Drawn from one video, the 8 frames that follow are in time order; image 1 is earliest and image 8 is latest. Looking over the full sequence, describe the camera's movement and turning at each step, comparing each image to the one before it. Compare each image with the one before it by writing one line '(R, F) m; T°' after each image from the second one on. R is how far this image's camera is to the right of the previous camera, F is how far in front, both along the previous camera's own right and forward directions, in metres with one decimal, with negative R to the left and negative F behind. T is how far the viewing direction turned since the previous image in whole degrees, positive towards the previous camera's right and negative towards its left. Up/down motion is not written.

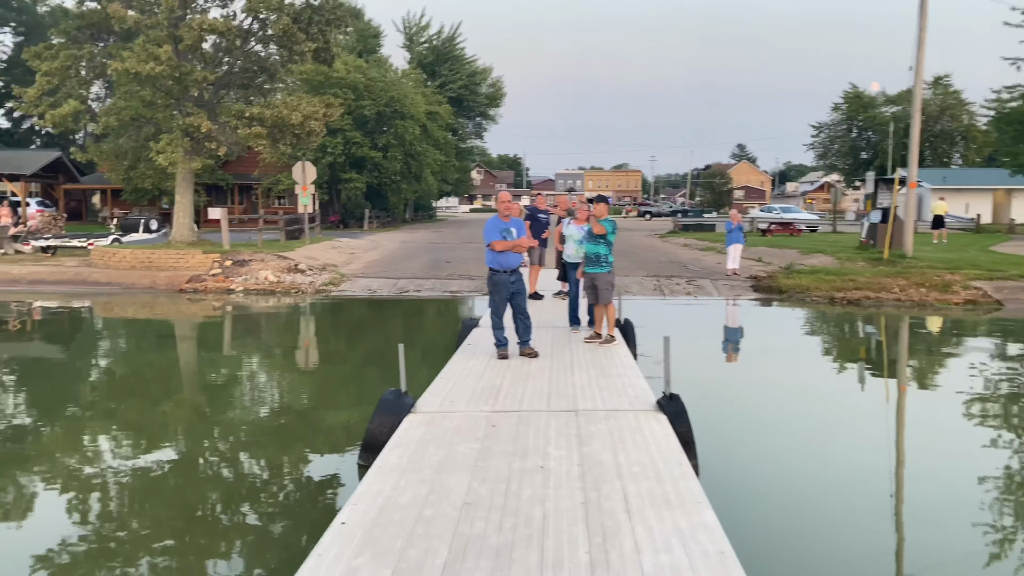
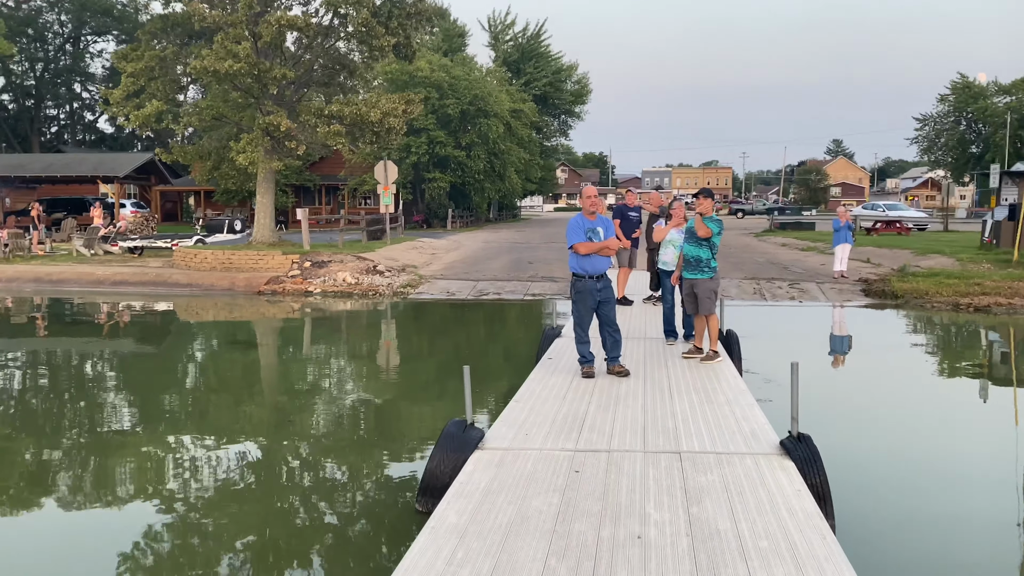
(0.0, +0.8) m; -6°
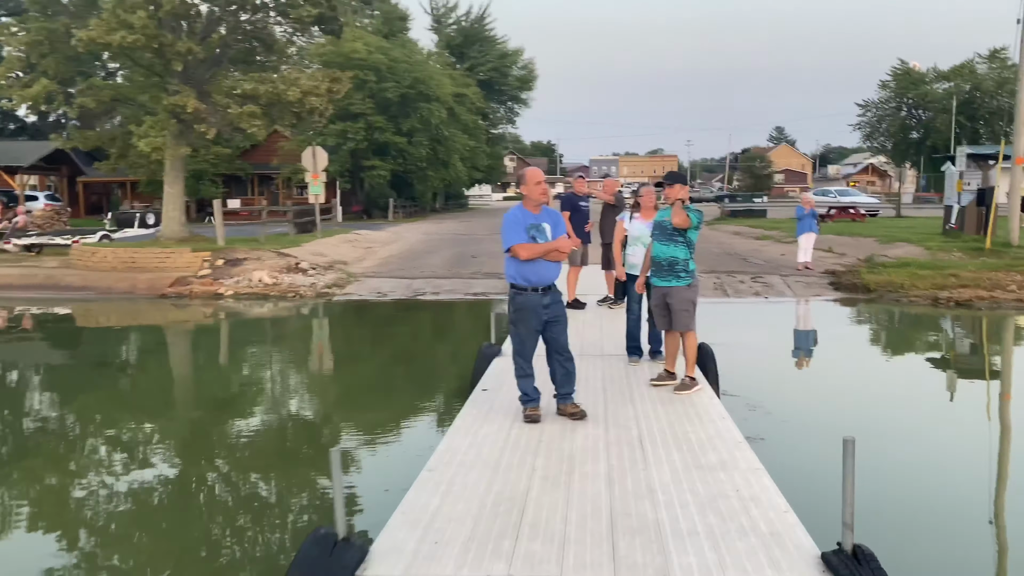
(+0.2, +1.4) m; +3°
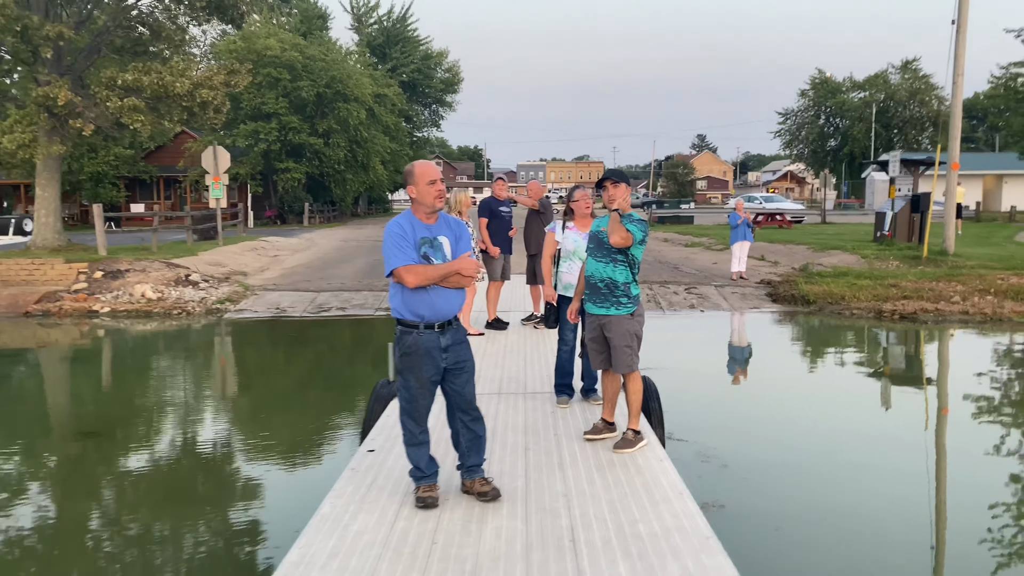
(+0.2, +1.1) m; +5°
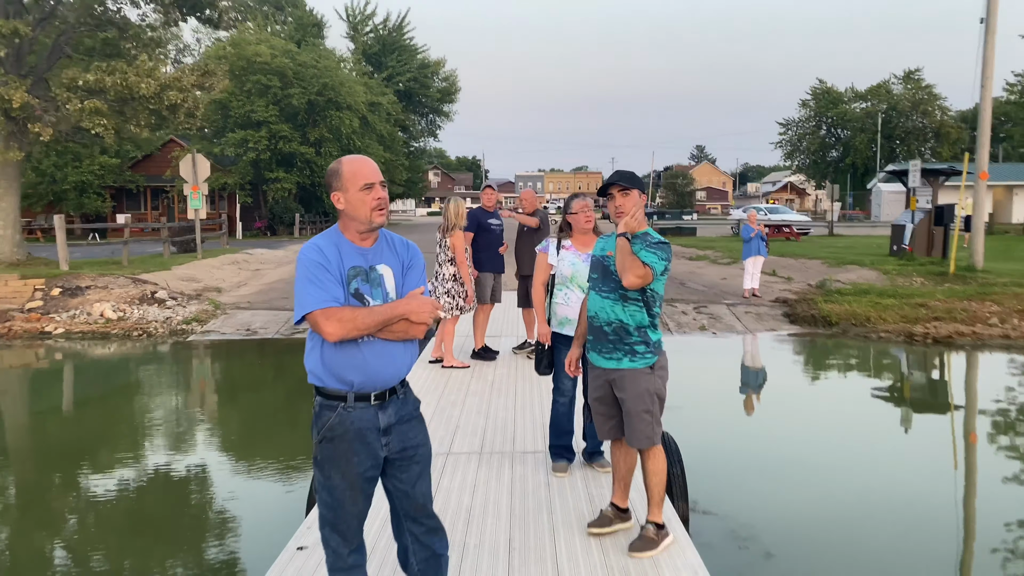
(+0.1, +1.0) m; 0°
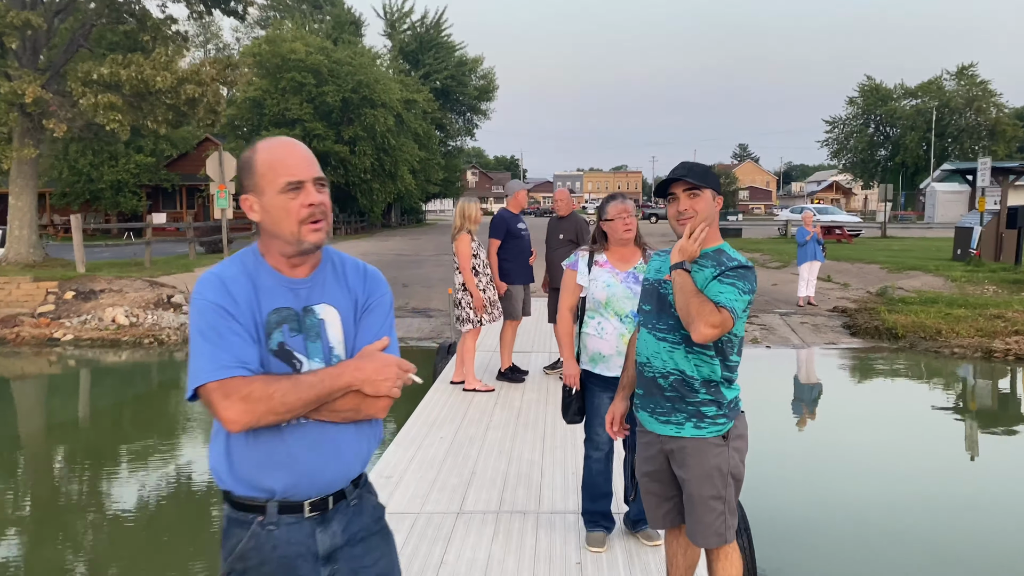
(0.0, +0.8) m; -3°
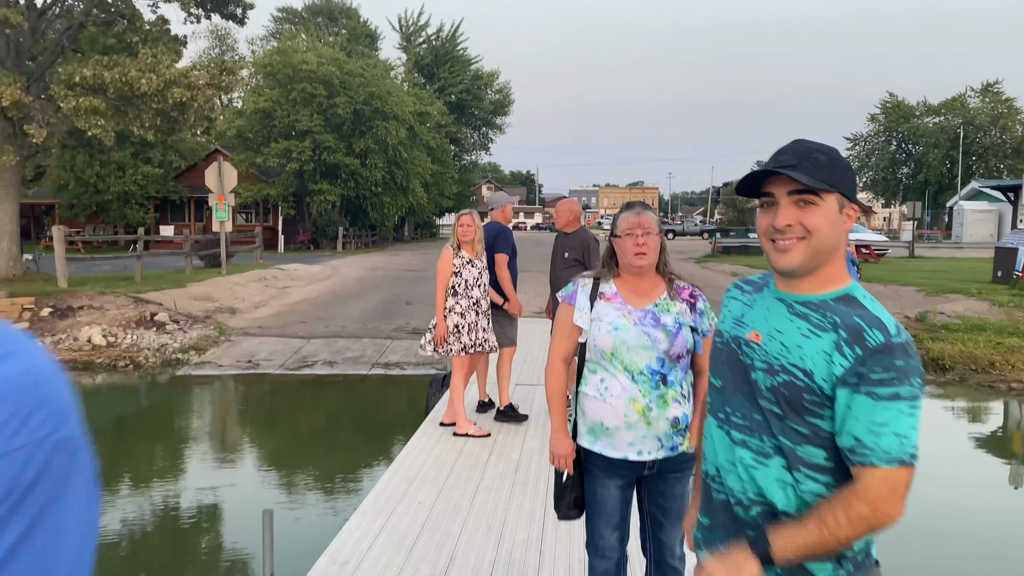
(+0.1, +0.8) m; -1°
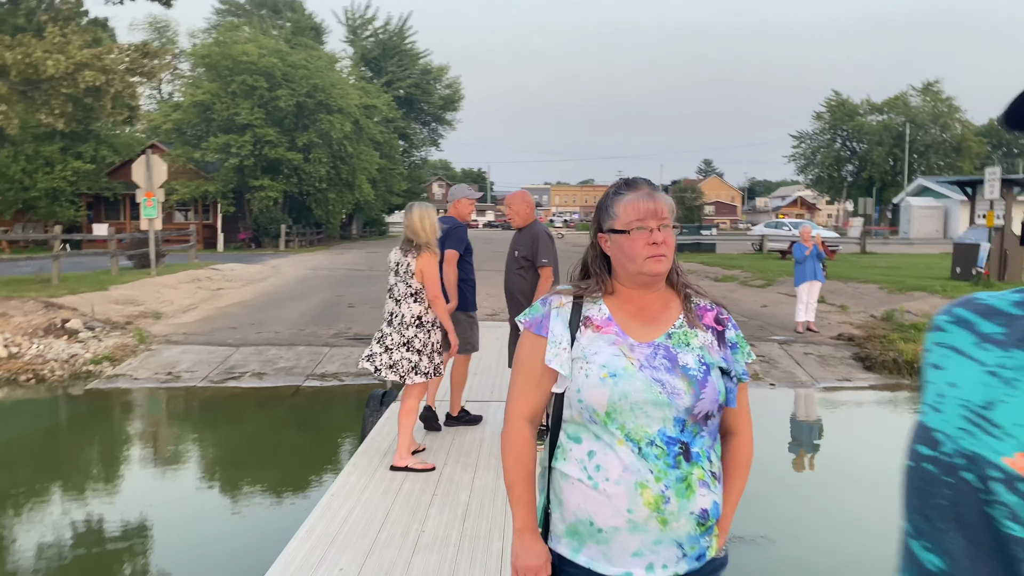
(0.0, +0.7) m; +3°
